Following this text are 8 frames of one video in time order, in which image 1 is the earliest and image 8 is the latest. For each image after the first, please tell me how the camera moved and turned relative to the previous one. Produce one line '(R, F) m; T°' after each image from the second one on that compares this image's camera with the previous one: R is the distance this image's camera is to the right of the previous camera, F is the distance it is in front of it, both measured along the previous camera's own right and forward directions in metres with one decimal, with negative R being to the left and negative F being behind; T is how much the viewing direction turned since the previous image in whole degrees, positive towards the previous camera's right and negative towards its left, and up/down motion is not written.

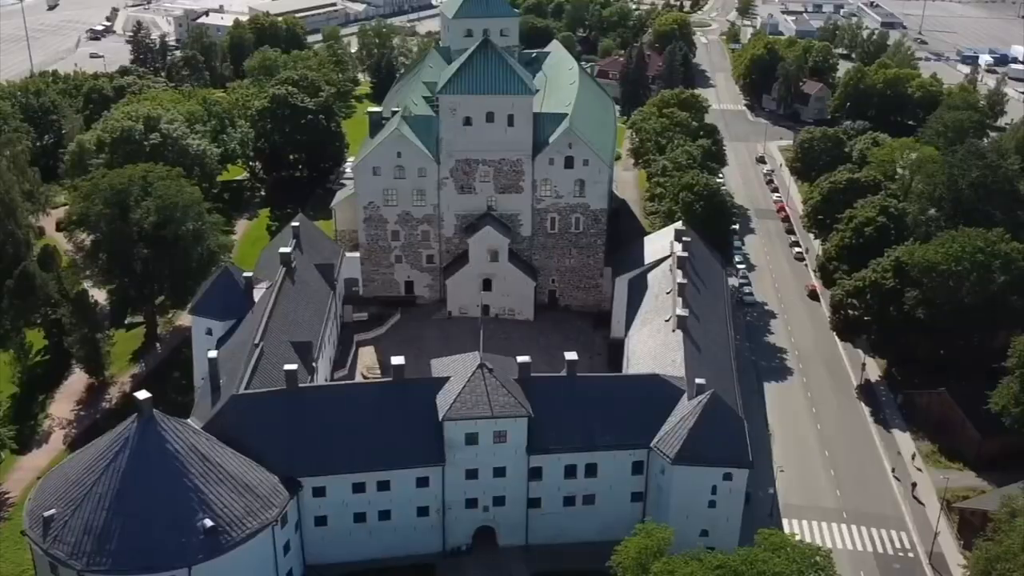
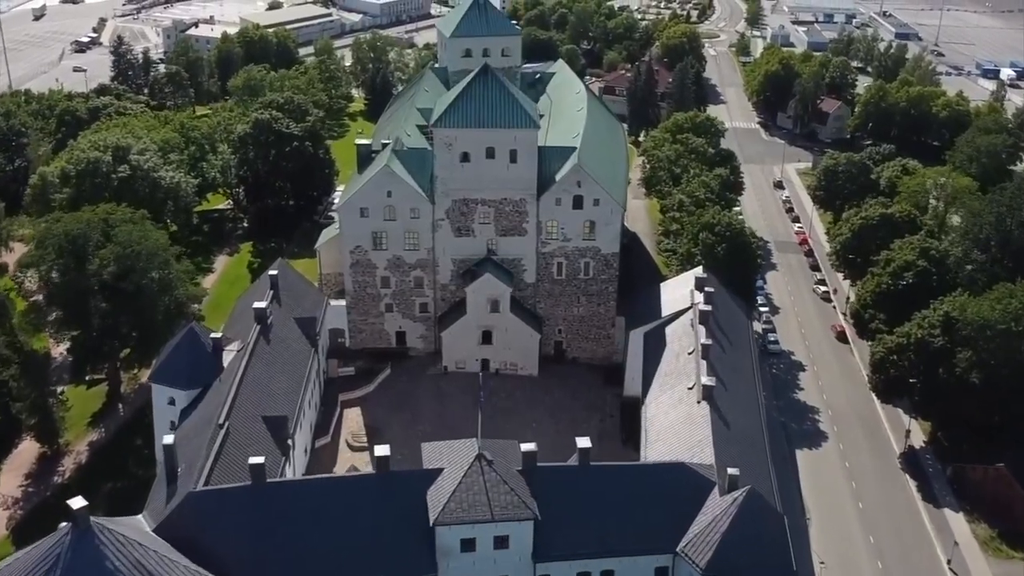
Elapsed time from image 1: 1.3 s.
(-0.1, +7.0) m; 0°
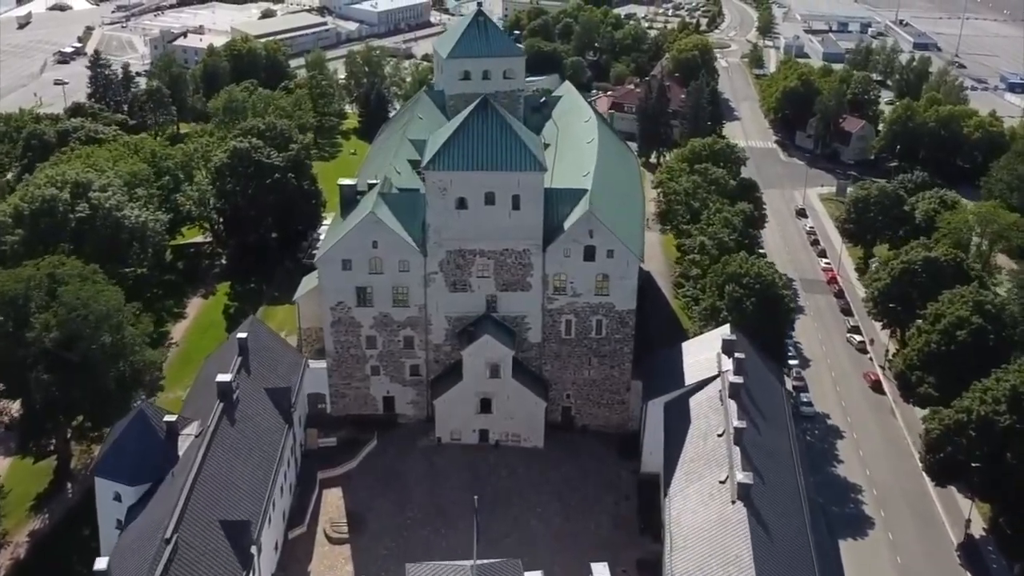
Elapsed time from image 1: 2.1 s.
(0.0, +7.6) m; 0°
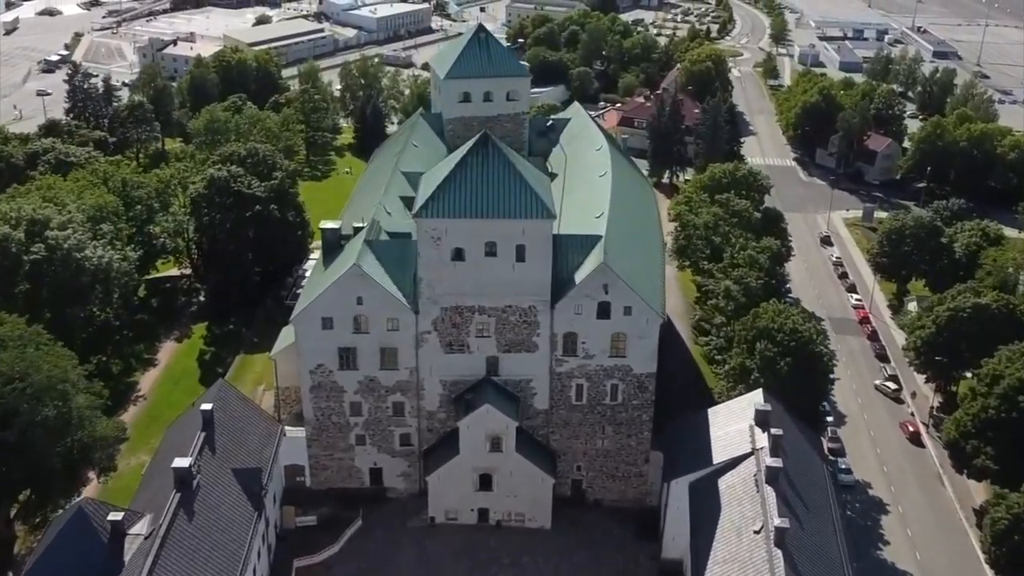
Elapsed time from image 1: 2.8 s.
(0.0, +6.9) m; 0°
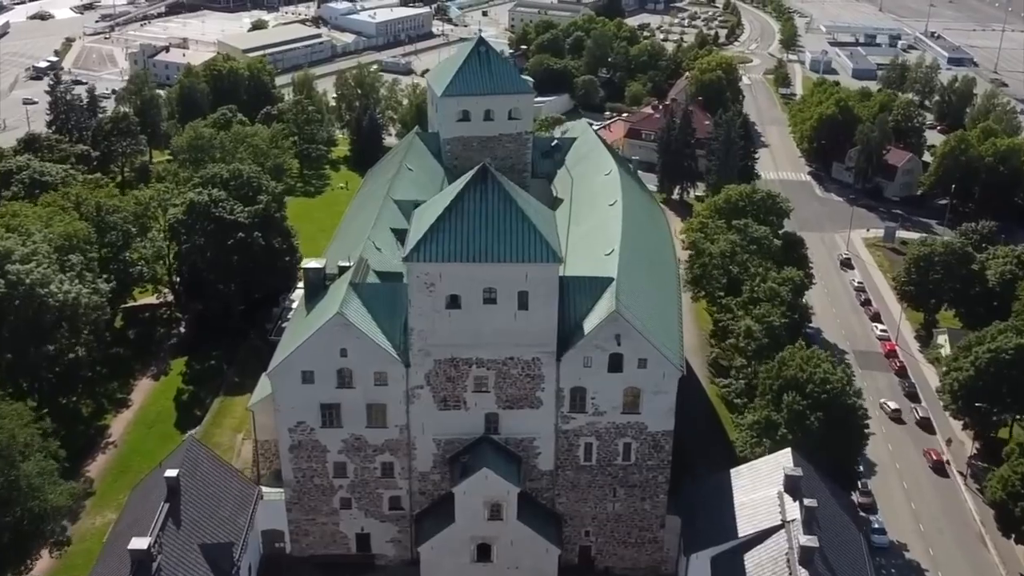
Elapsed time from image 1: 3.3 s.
(0.0, +5.1) m; 0°
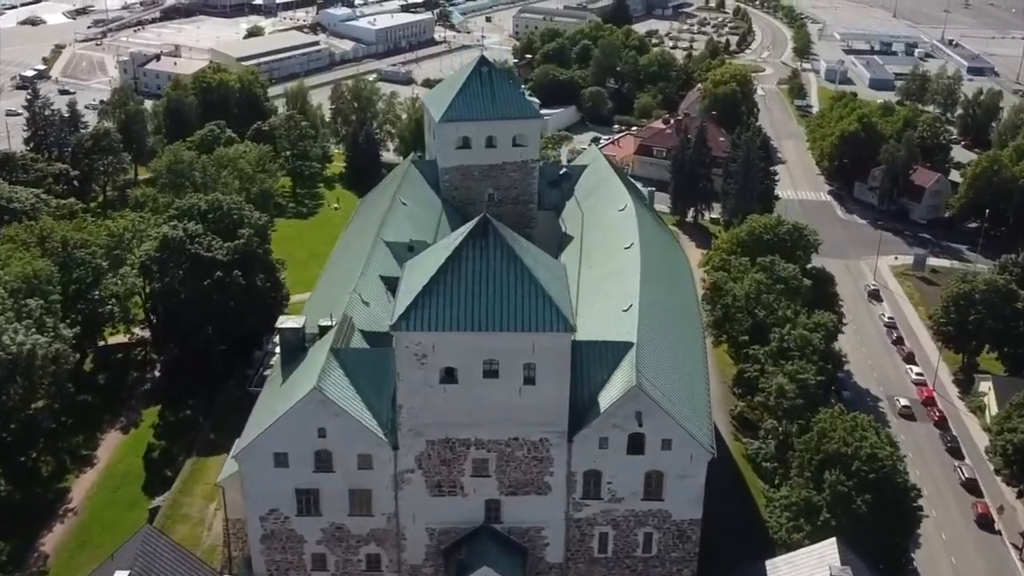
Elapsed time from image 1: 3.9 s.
(-0.1, +5.9) m; 0°
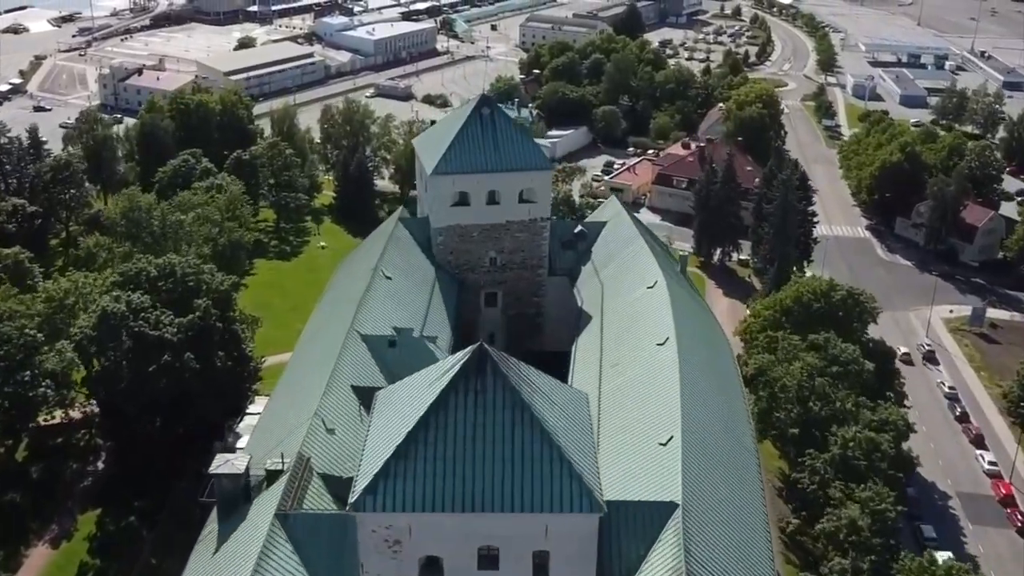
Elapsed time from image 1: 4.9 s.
(0.0, +9.9) m; 0°
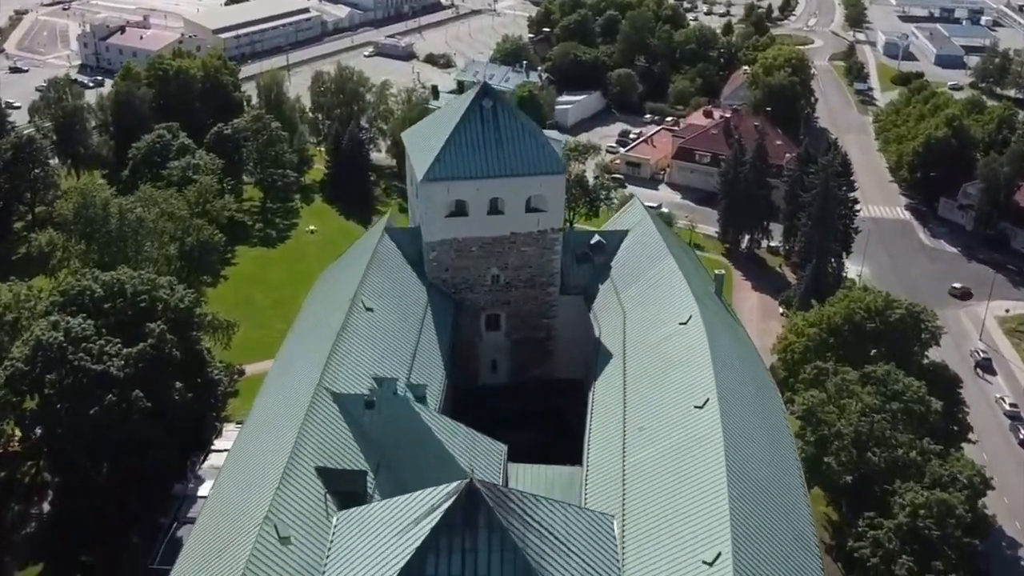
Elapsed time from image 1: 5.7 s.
(+0.1, +7.9) m; 0°
